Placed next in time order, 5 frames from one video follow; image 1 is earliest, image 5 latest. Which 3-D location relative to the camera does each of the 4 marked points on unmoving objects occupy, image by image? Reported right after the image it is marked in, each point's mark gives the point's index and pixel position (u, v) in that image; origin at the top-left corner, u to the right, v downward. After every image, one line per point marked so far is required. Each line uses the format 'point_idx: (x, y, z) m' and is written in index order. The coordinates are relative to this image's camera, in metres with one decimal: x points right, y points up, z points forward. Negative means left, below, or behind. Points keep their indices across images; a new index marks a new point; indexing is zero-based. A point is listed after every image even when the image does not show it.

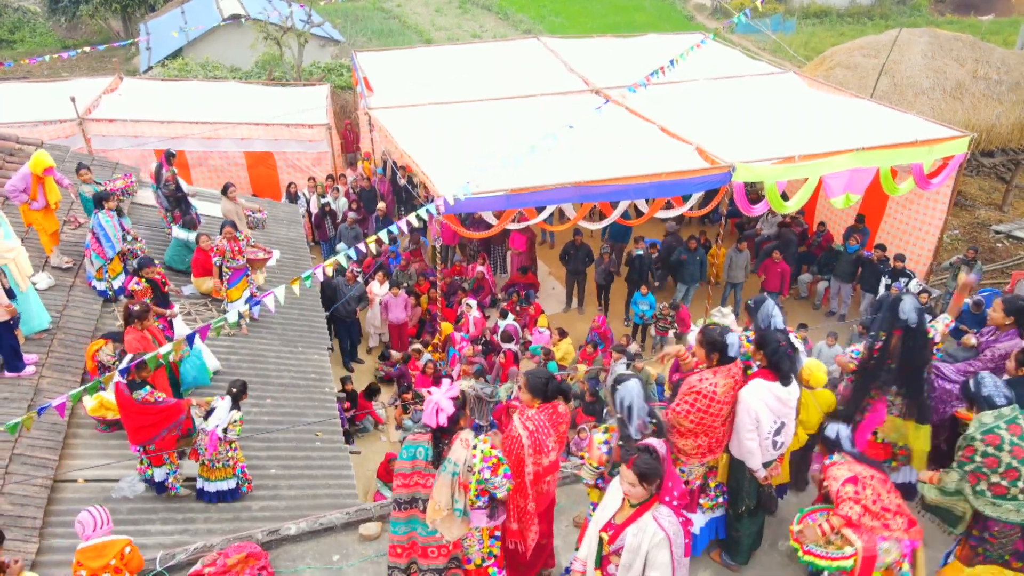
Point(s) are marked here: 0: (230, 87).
0: (-4.9, +3.5, +13.4) m
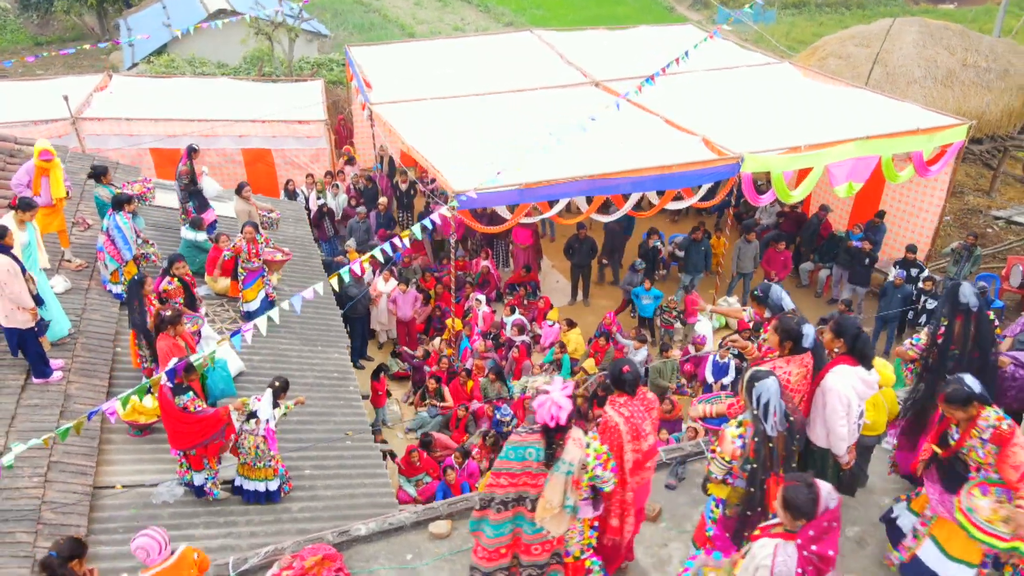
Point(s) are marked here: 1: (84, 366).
0: (-4.9, +3.5, +13.2) m
1: (-3.3, -0.6, +6.0) m
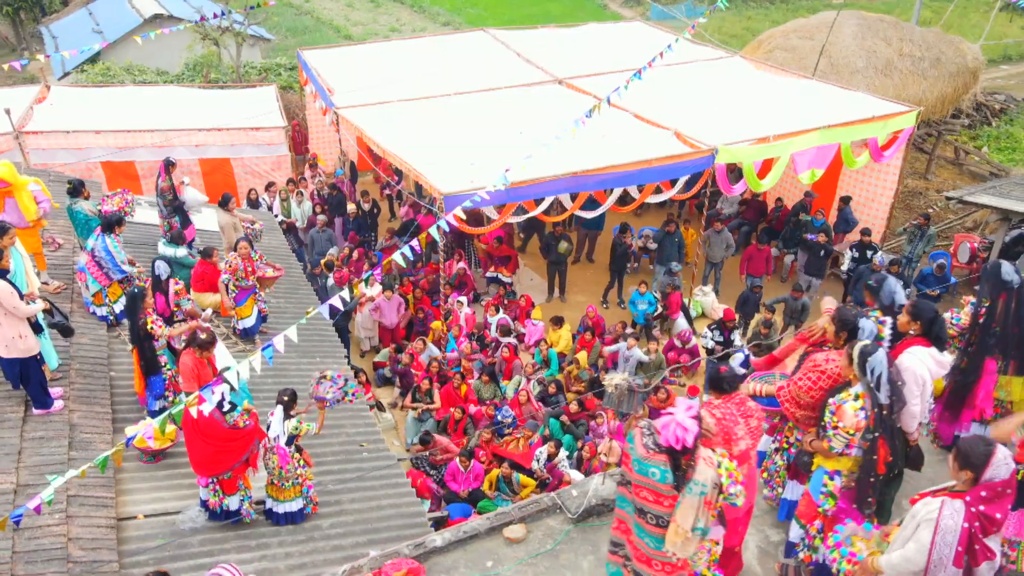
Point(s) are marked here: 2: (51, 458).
0: (-5.6, +3.2, +12.7) m
1: (-3.2, -0.8, +5.7) m
2: (-3.0, -1.1, +5.0) m
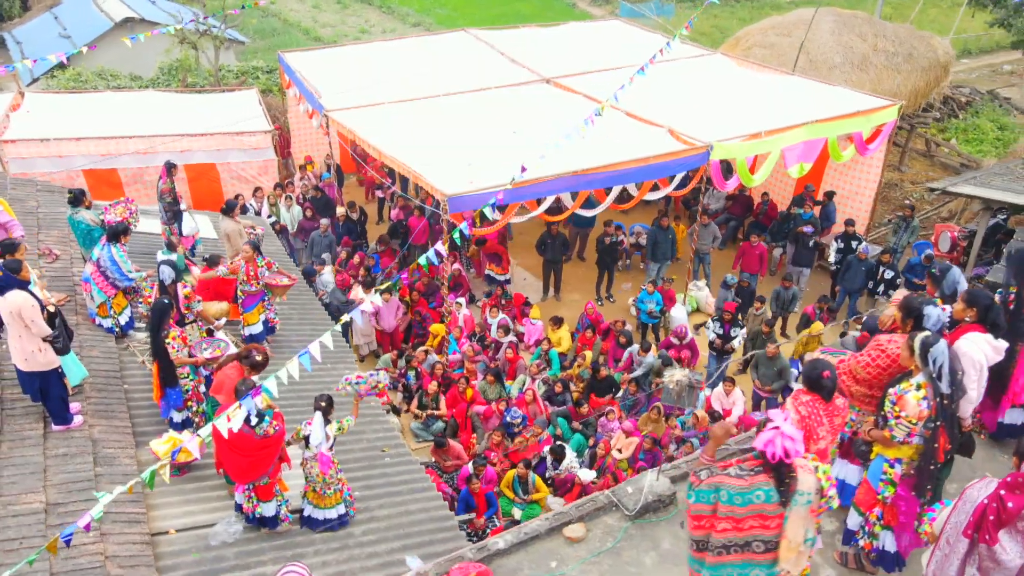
0: (-5.8, +3.1, +12.4) m
1: (-3.0, -0.9, +5.6) m
2: (-2.7, -1.2, +4.9) m
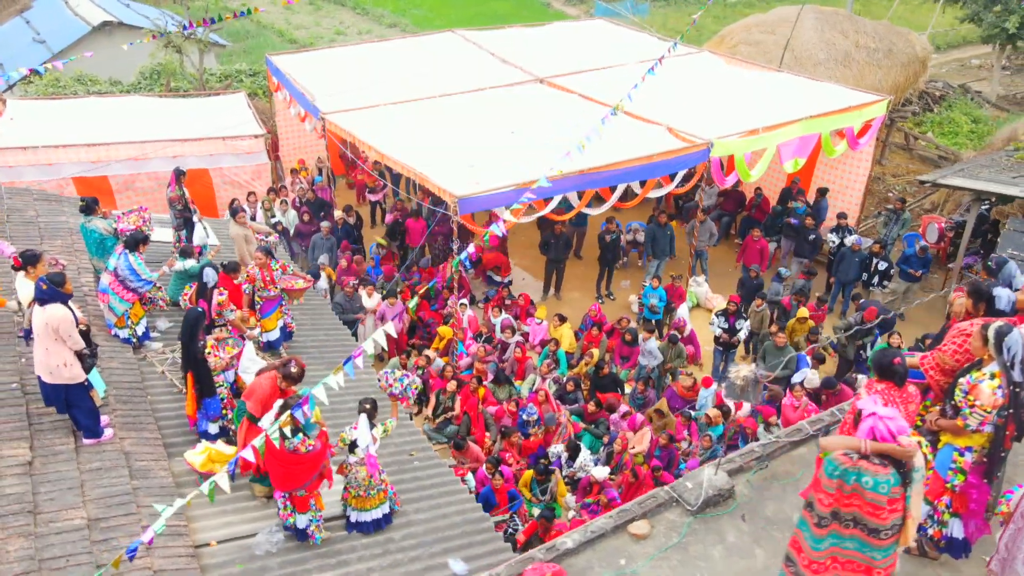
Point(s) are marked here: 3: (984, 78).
0: (-6.0, +2.9, +12.2) m
1: (-2.7, -0.9, +5.5) m
2: (-2.4, -1.2, +4.8) m
3: (+11.7, +5.2, +19.2) m
